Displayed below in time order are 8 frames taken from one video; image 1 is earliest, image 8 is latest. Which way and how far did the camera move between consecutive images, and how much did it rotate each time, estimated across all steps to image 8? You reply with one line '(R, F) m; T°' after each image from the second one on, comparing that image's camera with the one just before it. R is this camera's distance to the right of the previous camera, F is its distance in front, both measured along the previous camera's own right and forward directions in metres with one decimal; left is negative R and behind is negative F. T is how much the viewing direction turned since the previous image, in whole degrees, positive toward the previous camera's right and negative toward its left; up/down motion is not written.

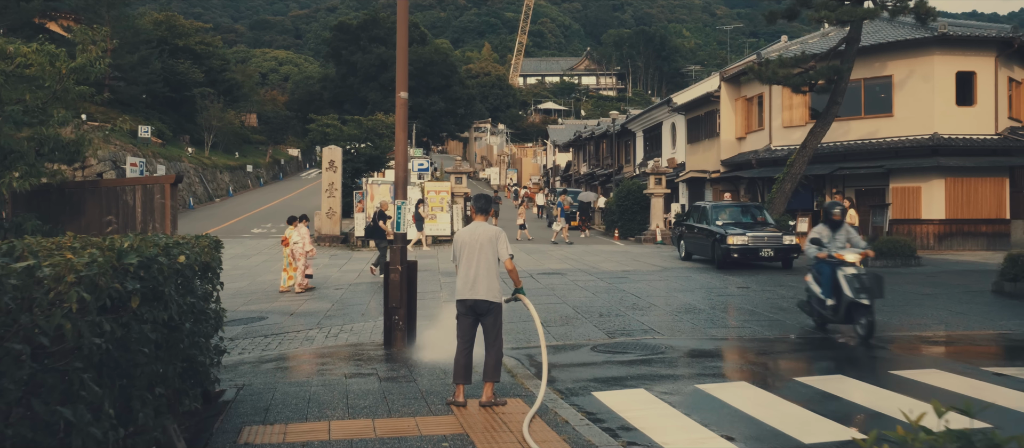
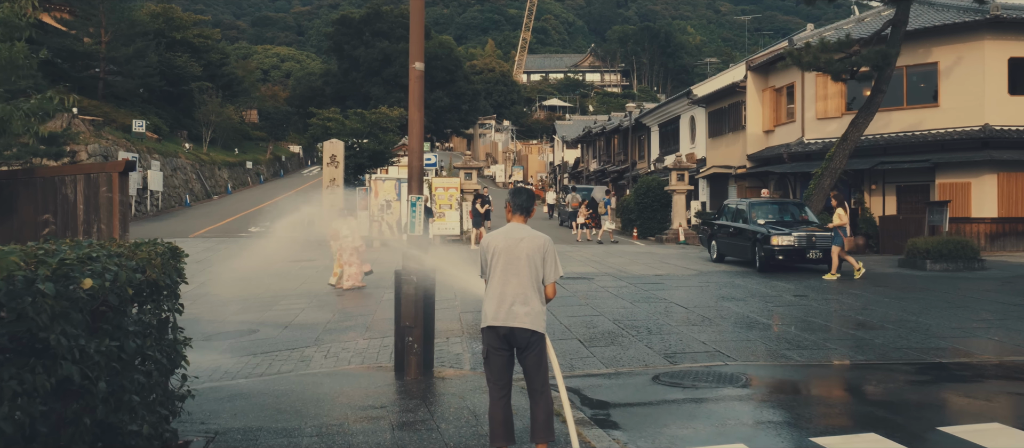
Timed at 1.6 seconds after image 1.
(-0.3, +1.5) m; 0°
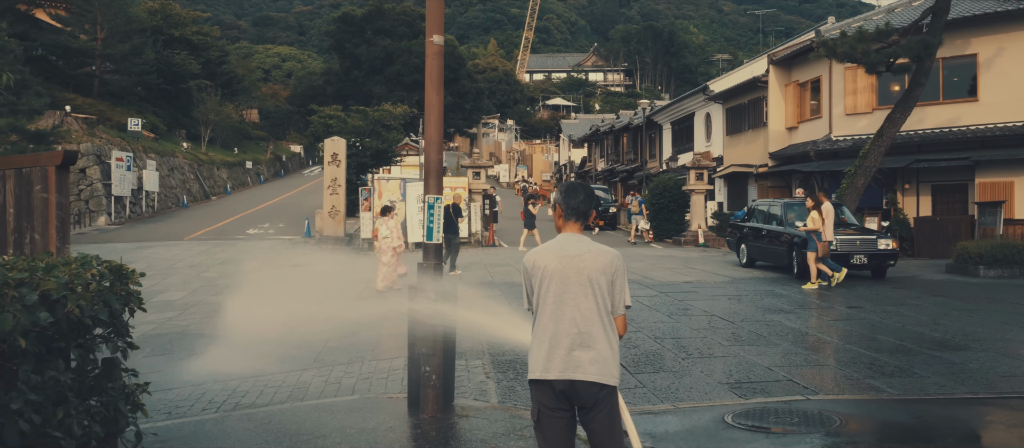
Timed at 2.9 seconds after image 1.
(-0.3, +1.1) m; 0°
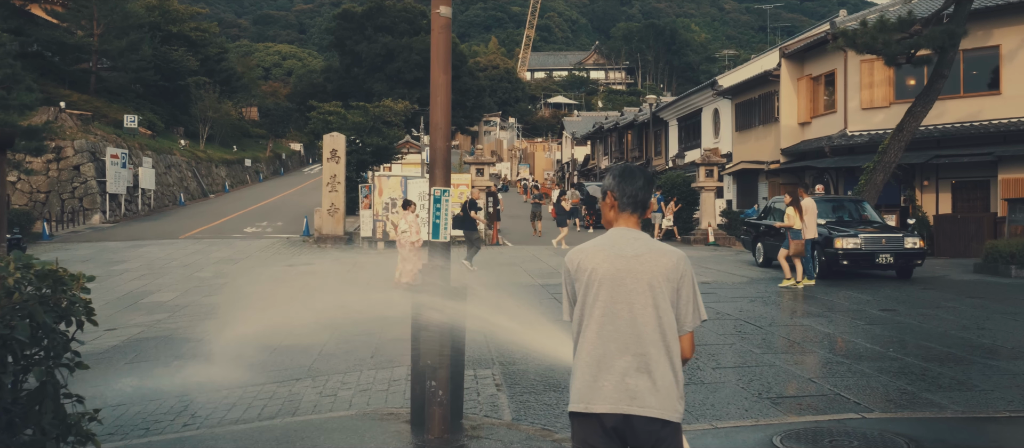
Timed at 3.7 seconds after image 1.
(-0.1, +0.6) m; 0°
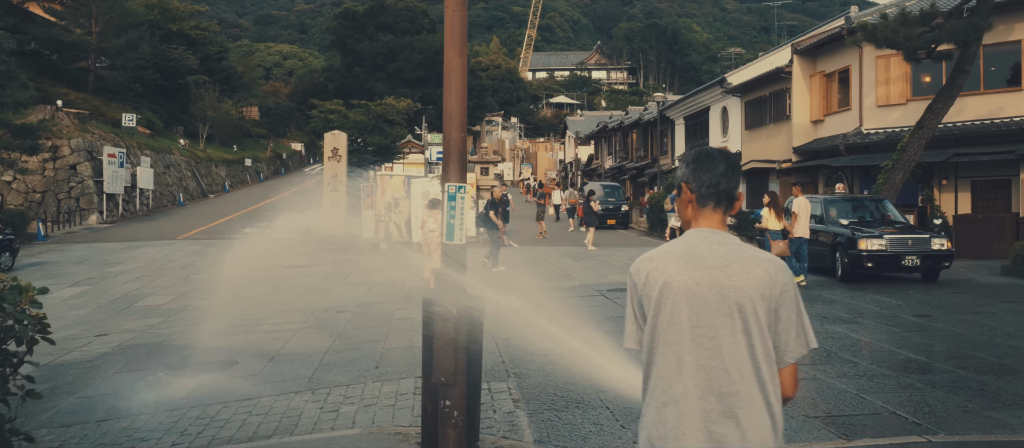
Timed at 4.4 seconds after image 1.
(-0.1, +0.5) m; 0°
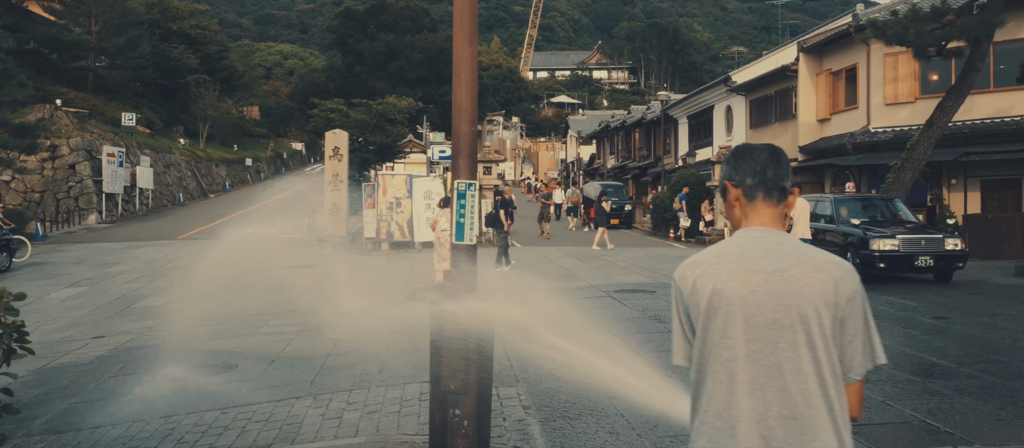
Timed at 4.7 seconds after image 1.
(-0.1, +0.2) m; 0°
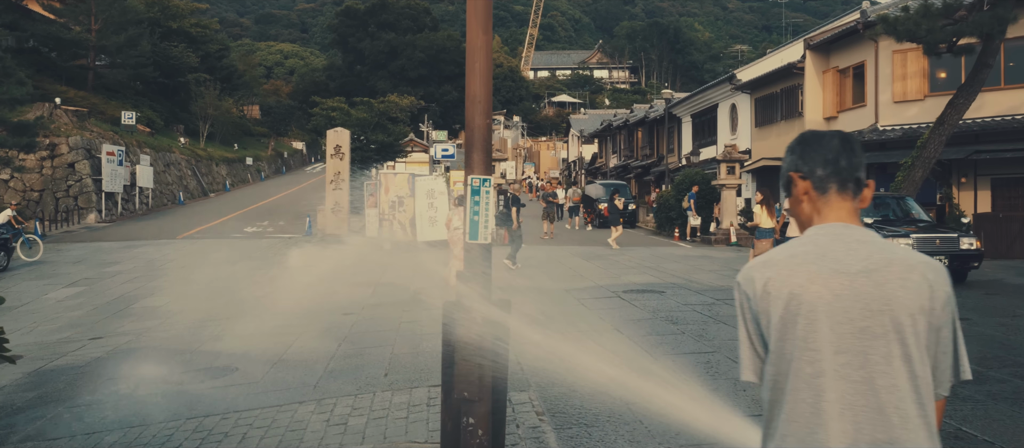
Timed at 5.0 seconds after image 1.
(-0.1, +0.2) m; 0°
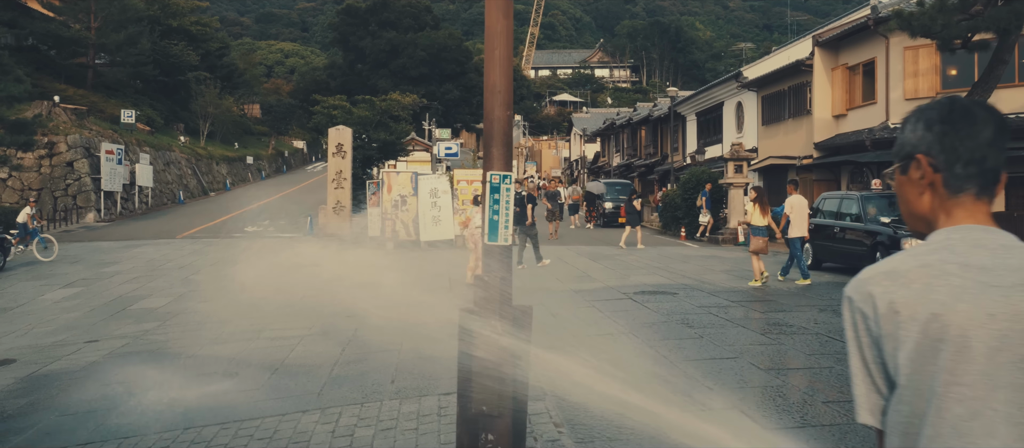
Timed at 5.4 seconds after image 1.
(-0.1, +0.3) m; 0°
